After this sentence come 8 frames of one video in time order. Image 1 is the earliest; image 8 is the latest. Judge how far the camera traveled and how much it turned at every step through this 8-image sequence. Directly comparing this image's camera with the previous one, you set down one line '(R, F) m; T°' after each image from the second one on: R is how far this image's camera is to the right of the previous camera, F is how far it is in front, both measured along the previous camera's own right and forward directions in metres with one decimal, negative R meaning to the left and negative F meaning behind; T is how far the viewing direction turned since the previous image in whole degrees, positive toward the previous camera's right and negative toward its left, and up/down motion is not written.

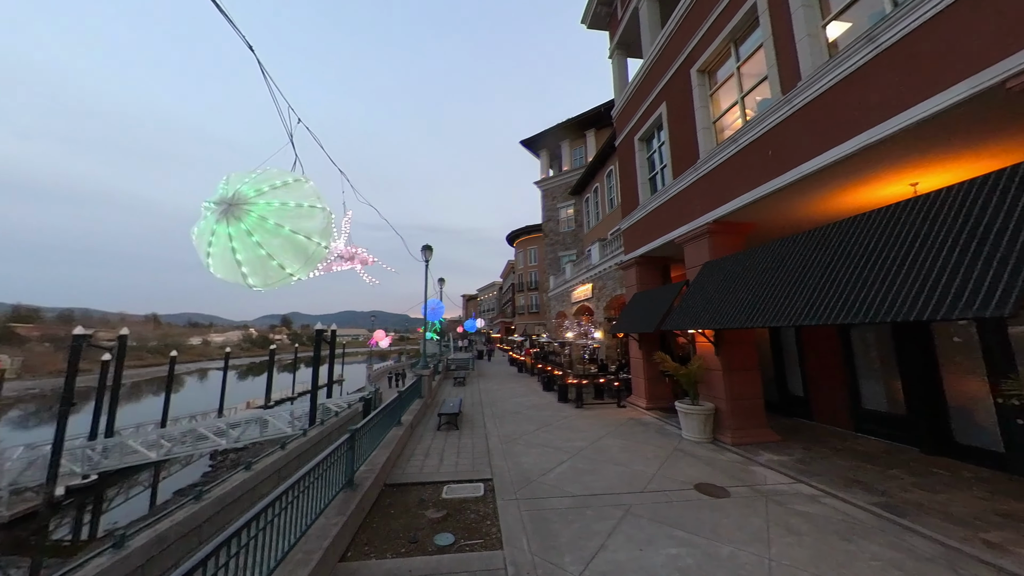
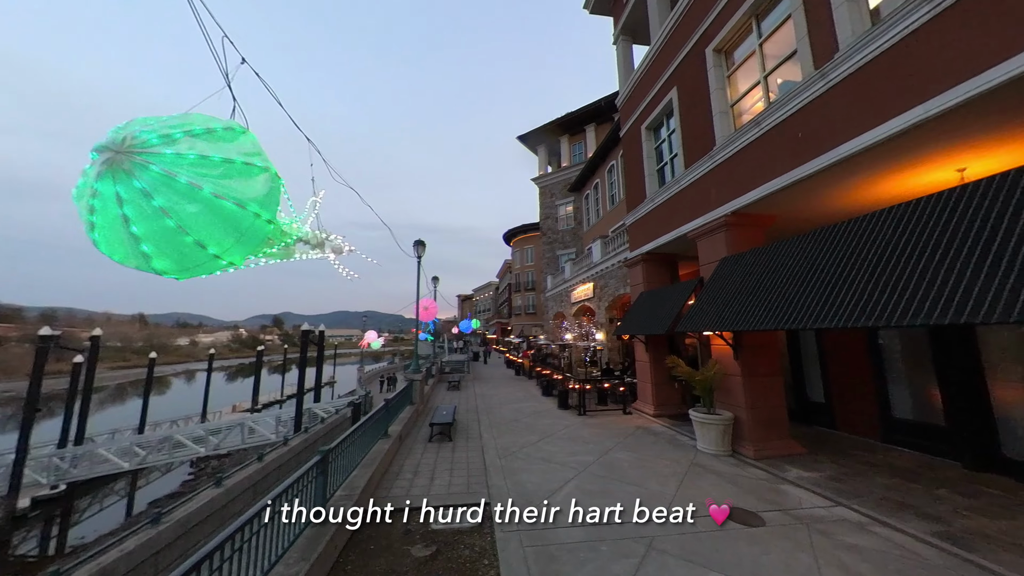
(-0.1, +0.8) m; +1°
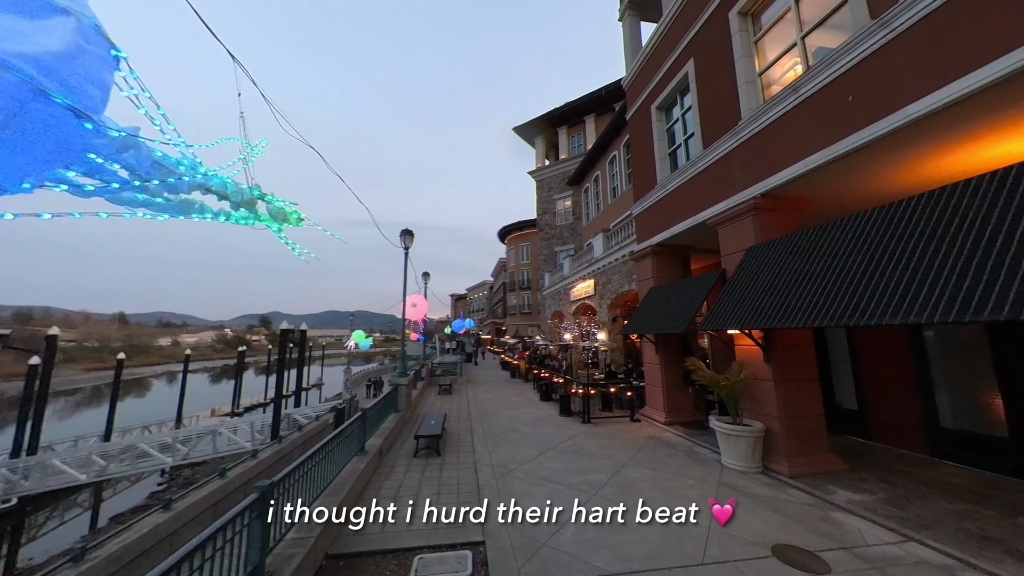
(-0.1, +1.0) m; +1°
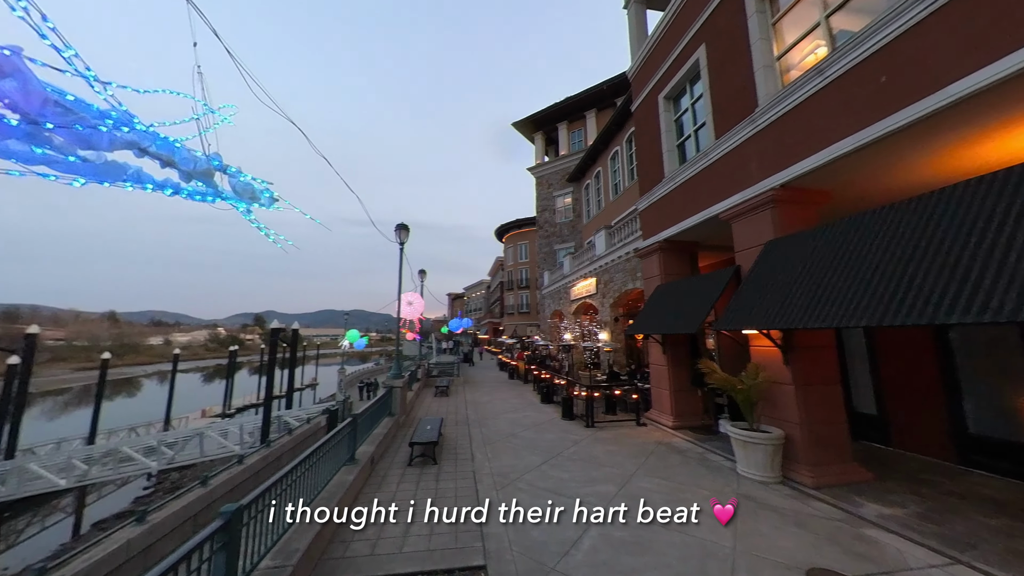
(-0.1, +0.5) m; +1°
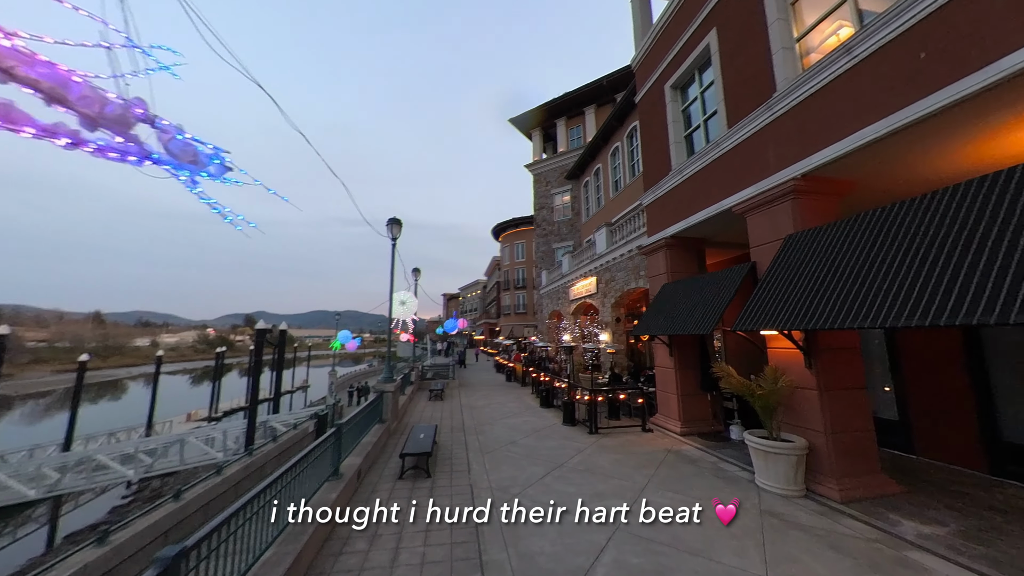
(-0.1, +0.5) m; +1°
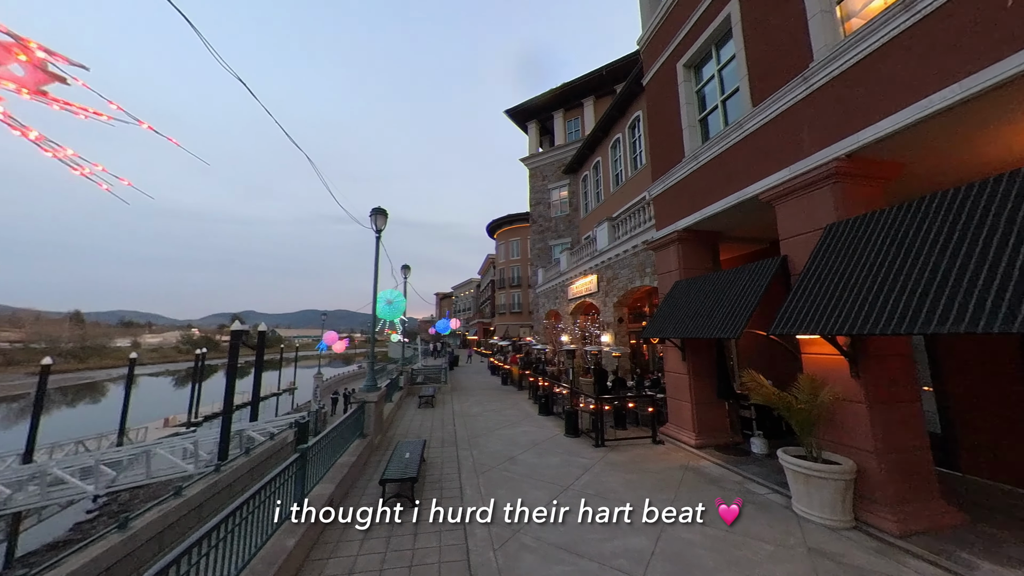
(-0.1, +0.9) m; +1°
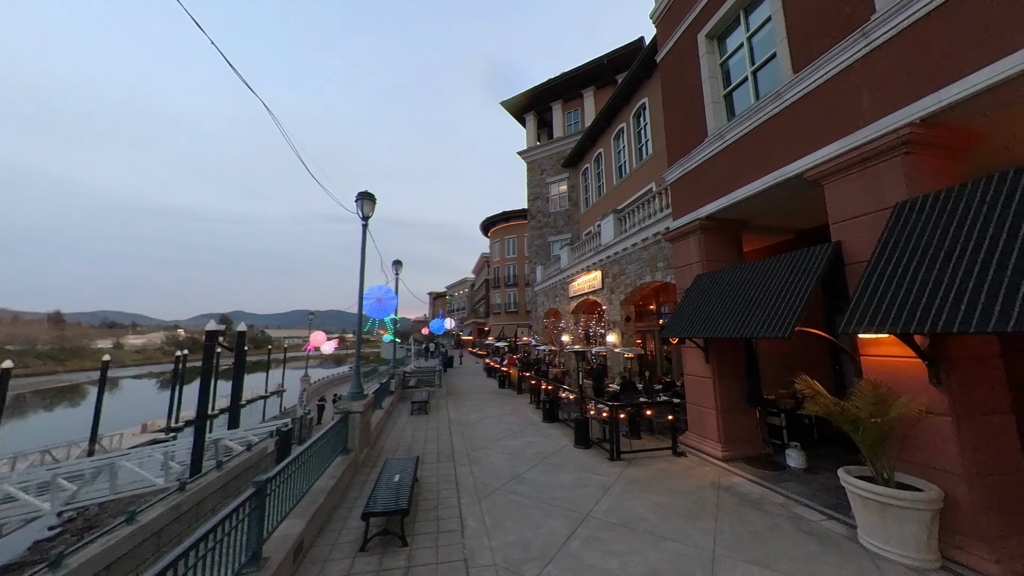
(-0.2, +0.9) m; +1°
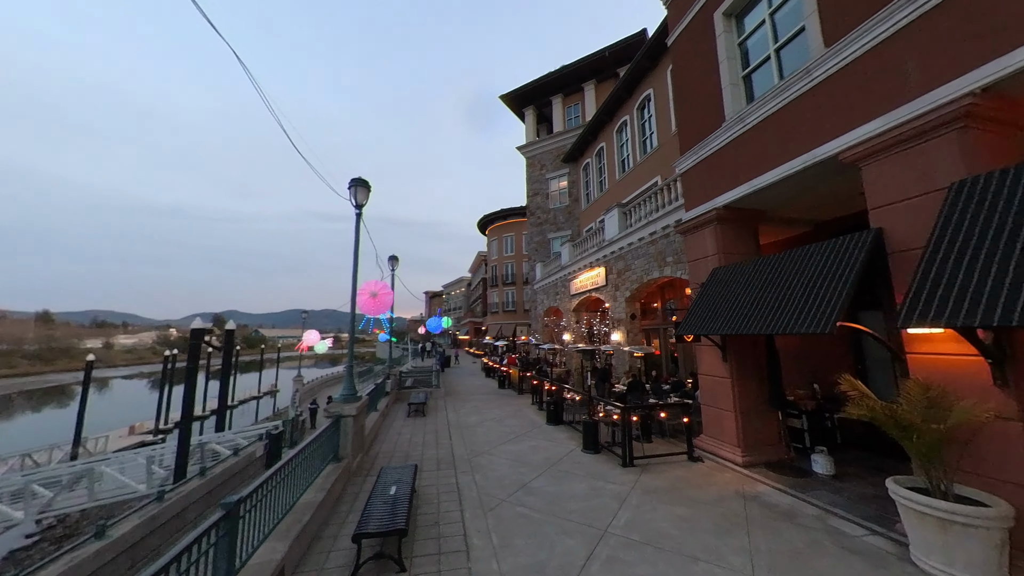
(-0.2, +0.5) m; +1°
